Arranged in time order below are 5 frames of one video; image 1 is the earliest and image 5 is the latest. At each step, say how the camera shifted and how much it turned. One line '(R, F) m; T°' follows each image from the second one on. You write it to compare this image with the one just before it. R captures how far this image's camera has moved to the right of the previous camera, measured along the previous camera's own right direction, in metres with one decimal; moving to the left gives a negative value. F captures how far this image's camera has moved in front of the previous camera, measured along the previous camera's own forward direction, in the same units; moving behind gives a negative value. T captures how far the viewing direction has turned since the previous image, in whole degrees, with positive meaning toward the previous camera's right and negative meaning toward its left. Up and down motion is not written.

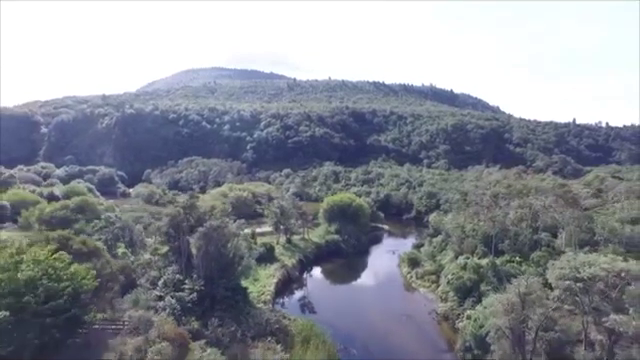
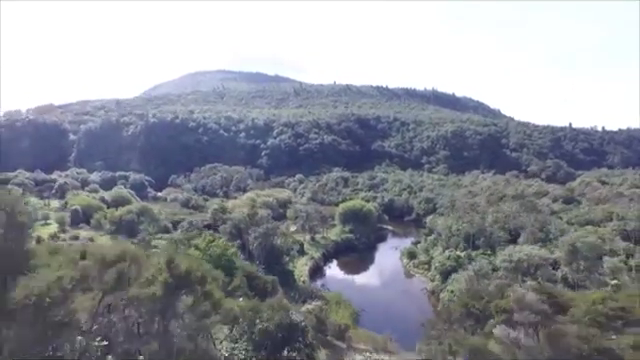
(-1.6, -13.2) m; 0°
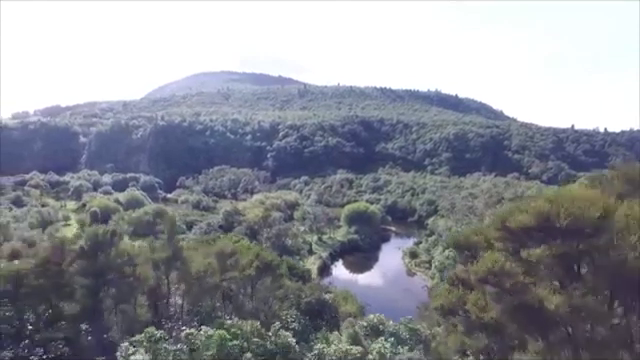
(-0.4, -3.7) m; 0°
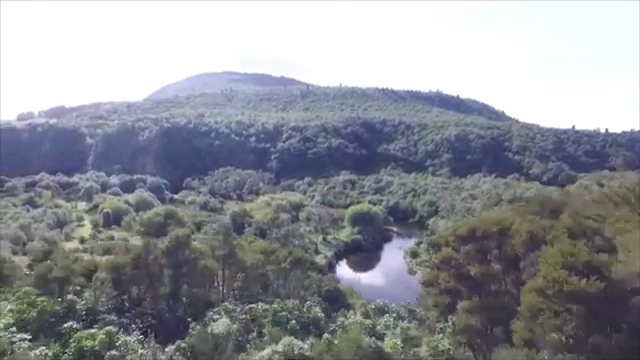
(-0.4, -2.8) m; 0°
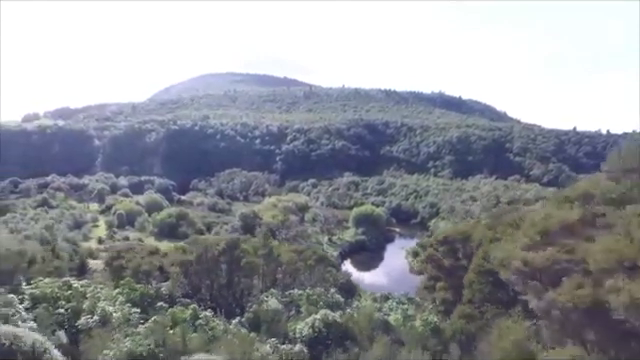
(-0.4, -3.3) m; 0°
